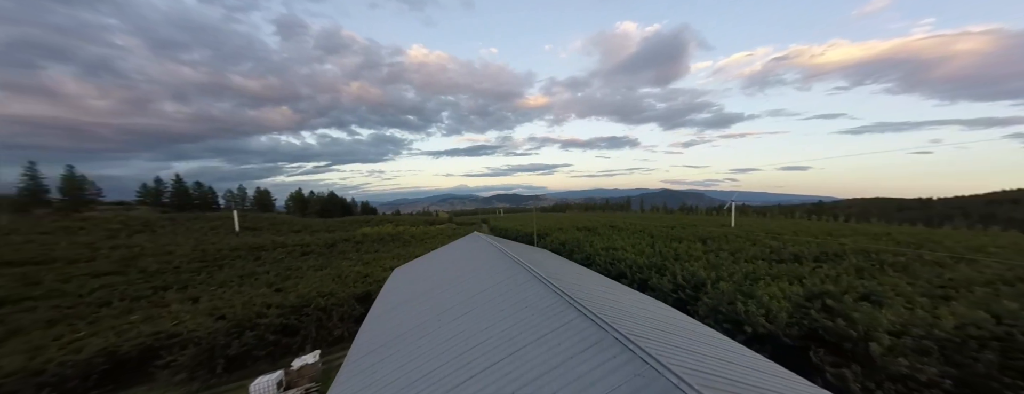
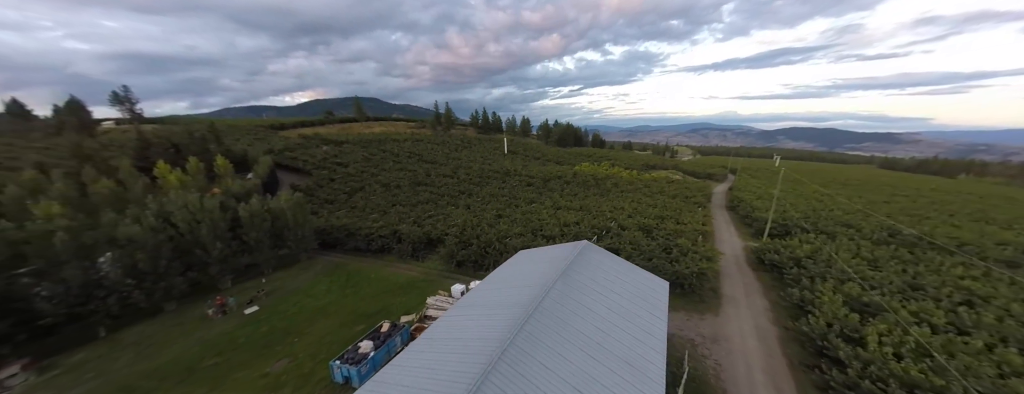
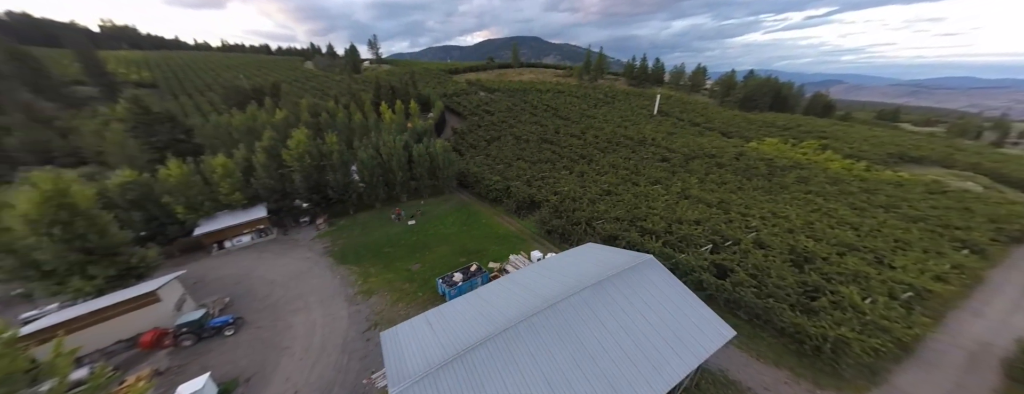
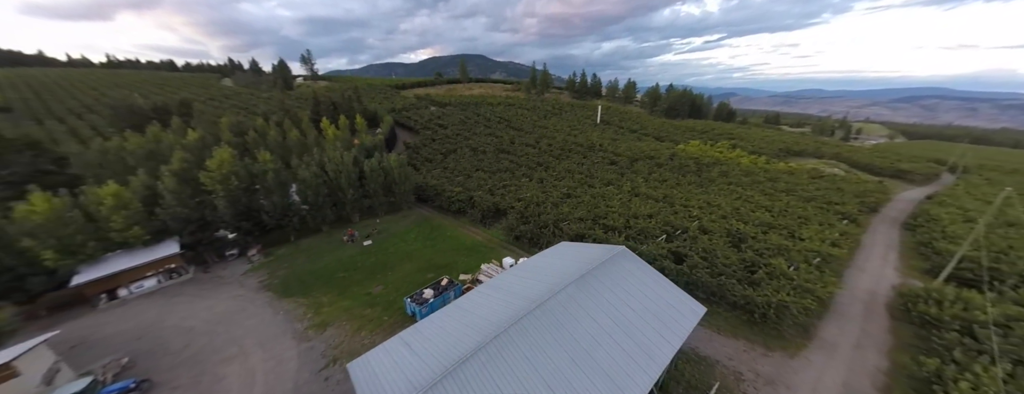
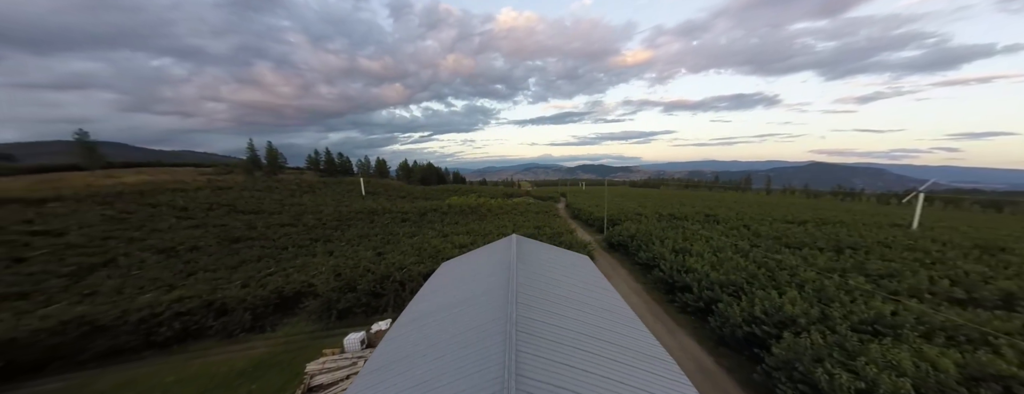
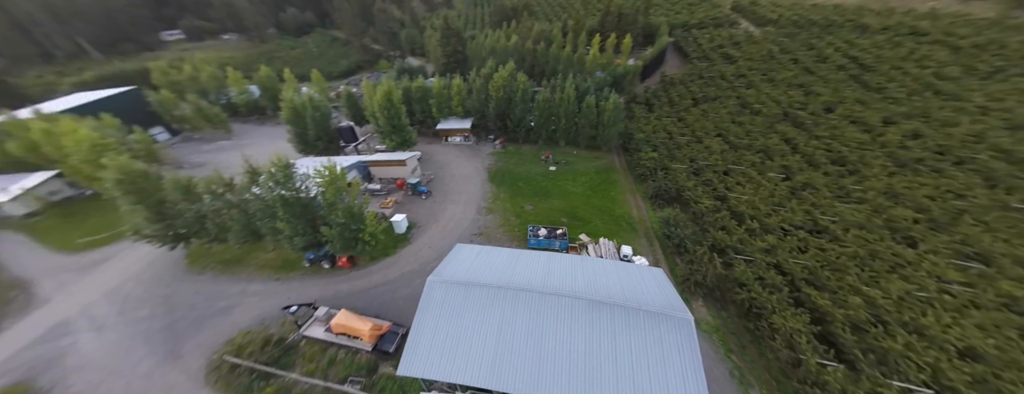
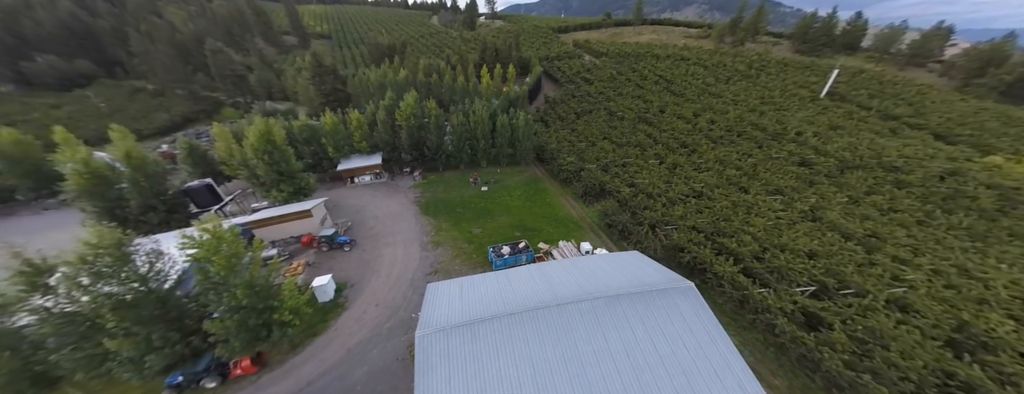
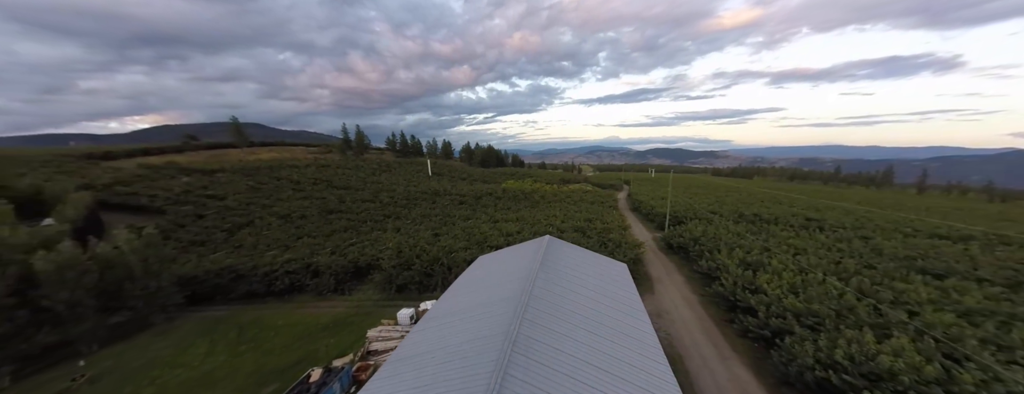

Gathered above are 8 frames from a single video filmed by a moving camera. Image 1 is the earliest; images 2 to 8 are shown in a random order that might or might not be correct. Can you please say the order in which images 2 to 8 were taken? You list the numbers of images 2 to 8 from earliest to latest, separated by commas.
5, 8, 2, 4, 3, 7, 6
